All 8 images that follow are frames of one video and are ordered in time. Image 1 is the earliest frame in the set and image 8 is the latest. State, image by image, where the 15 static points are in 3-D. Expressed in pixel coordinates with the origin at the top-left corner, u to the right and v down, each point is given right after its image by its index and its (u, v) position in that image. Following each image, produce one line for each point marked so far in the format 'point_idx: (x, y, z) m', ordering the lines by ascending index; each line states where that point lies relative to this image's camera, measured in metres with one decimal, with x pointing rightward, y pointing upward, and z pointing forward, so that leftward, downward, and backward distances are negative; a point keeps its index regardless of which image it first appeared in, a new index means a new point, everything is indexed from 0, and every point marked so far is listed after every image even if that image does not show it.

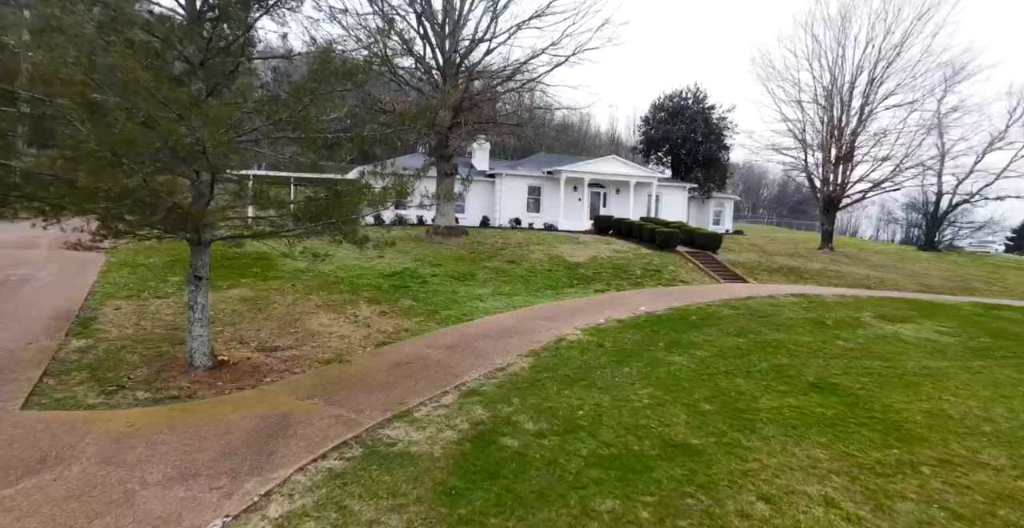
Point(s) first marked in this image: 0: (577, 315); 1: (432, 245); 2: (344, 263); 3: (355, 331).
0: (+1.2, -1.0, +11.5) m
1: (-2.2, +0.5, +16.1) m
2: (-3.7, +0.1, +13.1) m
3: (-2.4, -1.0, +9.2) m
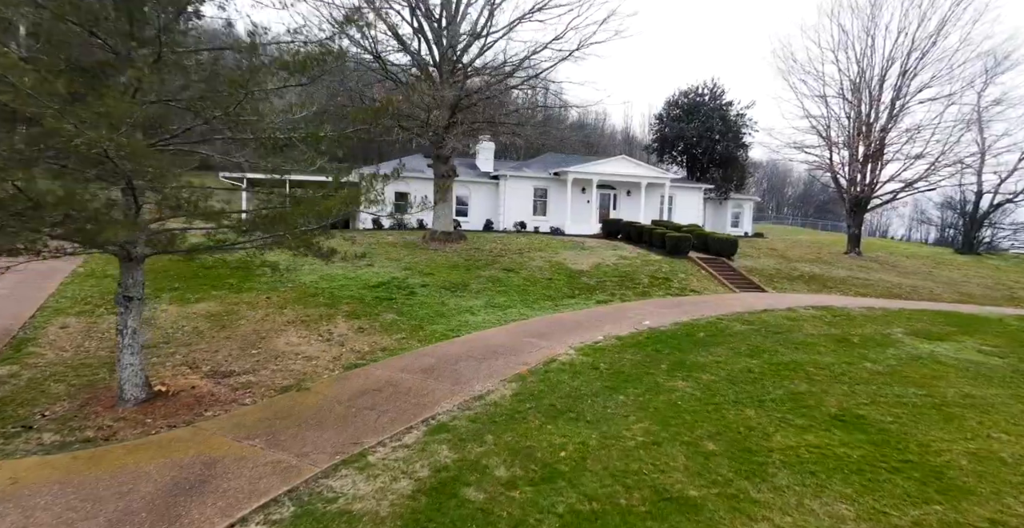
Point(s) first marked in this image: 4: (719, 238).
0: (+1.1, -1.2, +10.5) m
1: (-2.2, +0.3, +15.3) m
2: (-3.8, -0.1, +12.3) m
3: (-2.6, -1.2, +8.4) m
4: (+6.1, +0.7, +17.5) m
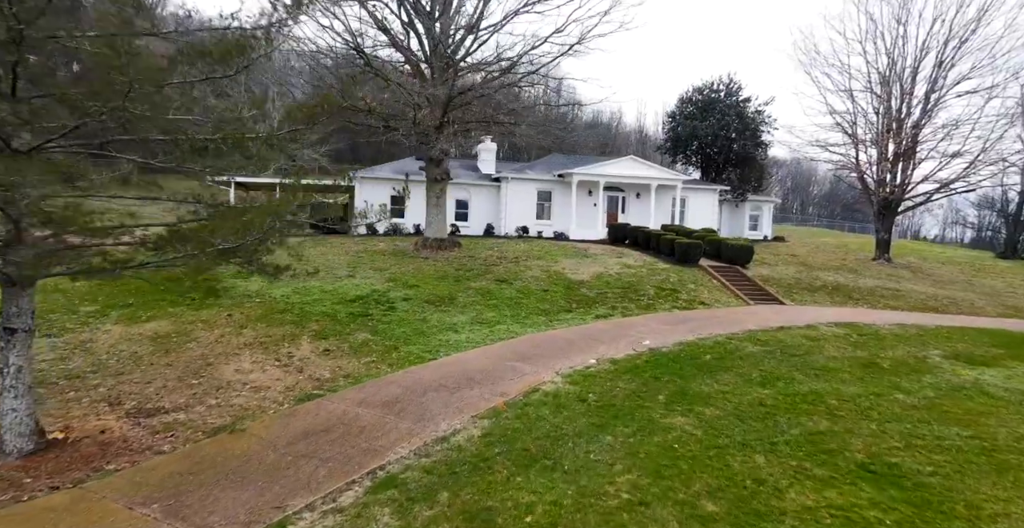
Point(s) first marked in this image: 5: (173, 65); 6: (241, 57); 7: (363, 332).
0: (+0.8, -1.5, +9.4) m
1: (-2.3, +0.1, +14.3) m
2: (-4.0, -0.4, +11.4) m
3: (-2.9, -1.5, +7.4) m
4: (+6.1, +0.5, +16.2) m
5: (-3.0, +1.8, +5.3) m
6: (-2.6, +2.0, +5.6) m
7: (-2.4, -1.1, +9.6) m
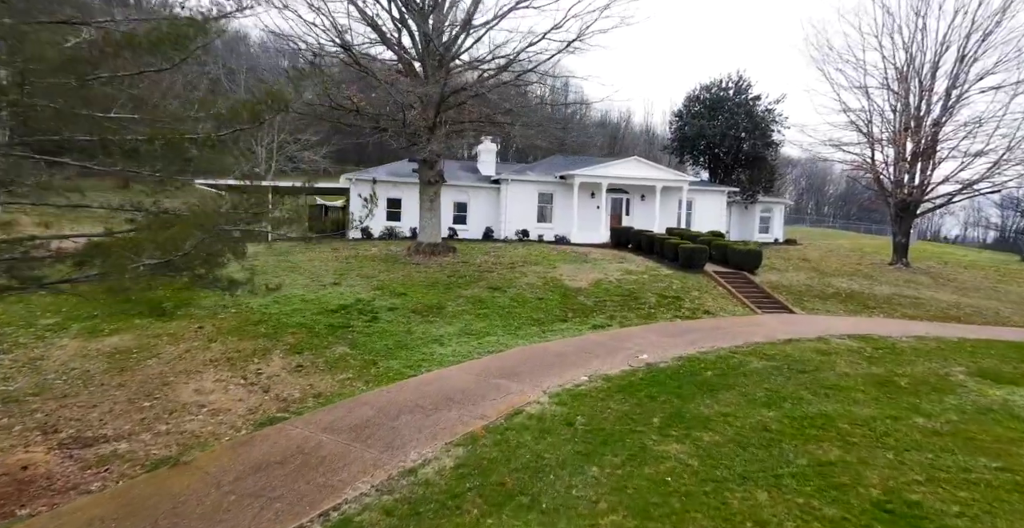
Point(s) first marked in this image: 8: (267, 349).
0: (+0.6, -1.6, +8.8) m
1: (-2.4, -0.1, +13.7) m
2: (-4.2, -0.5, +10.9) m
3: (-3.2, -1.6, +6.8) m
4: (+6.0, +0.4, +15.5) m
5: (-3.3, +1.6, +4.7) m
6: (-2.9, +1.8, +5.1) m
7: (-2.6, -1.3, +9.0) m
8: (-3.5, -1.2, +8.4) m
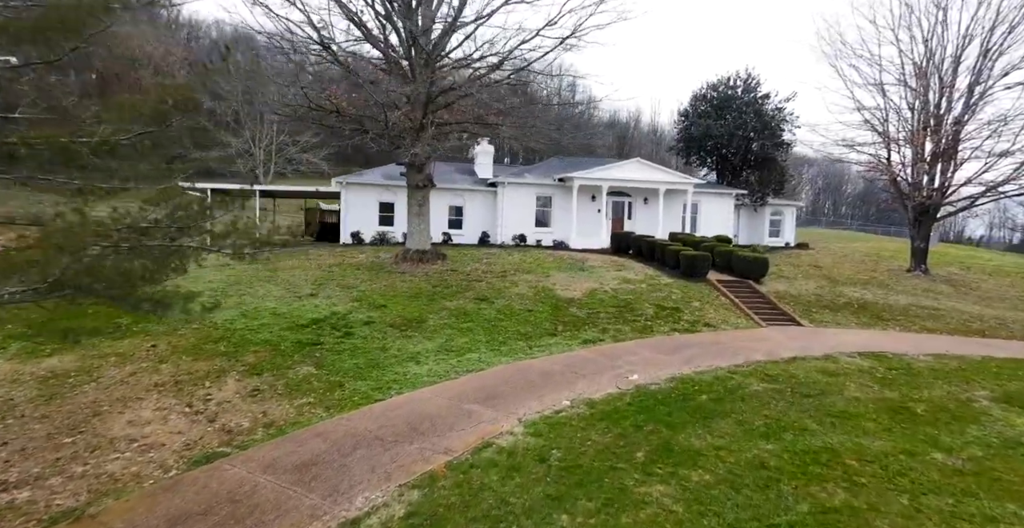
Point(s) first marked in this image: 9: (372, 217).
0: (+0.3, -1.8, +8.0) m
1: (-2.6, -0.3, +13.0) m
2: (-4.5, -0.7, +10.2) m
3: (-3.5, -1.8, +6.2) m
4: (+5.8, +0.2, +14.7) m
5: (-3.7, +1.4, +4.1) m
6: (-3.3, +1.6, +4.4) m
7: (-2.9, -1.4, +8.4) m
8: (-3.8, -1.4, +7.8) m
9: (-4.4, +1.5, +18.3) m
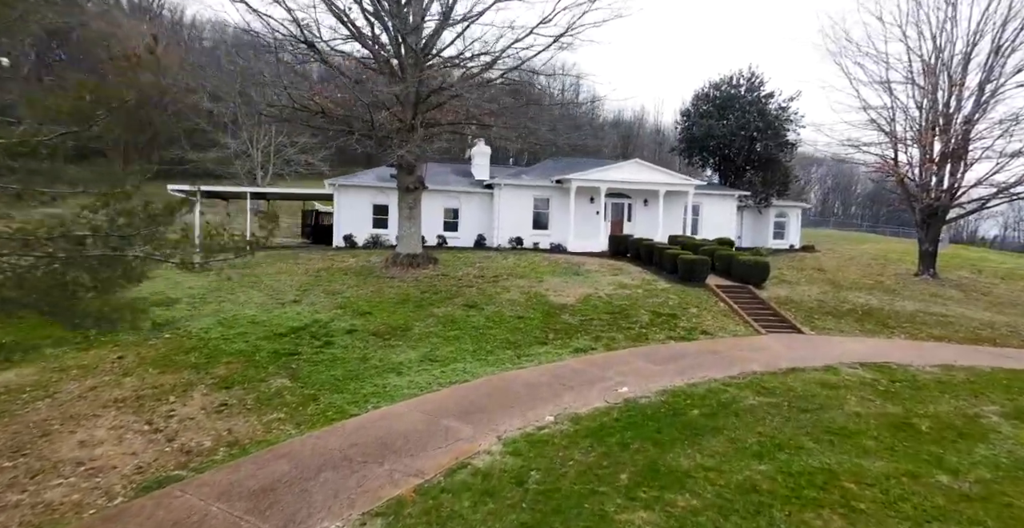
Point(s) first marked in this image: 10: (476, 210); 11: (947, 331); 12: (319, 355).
0: (+0.1, -1.9, +7.7) m
1: (-2.8, -0.4, +12.7) m
2: (-4.7, -0.8, +9.9) m
3: (-3.8, -1.9, +5.8) m
4: (+5.6, +0.1, +14.2) m
5: (-4.0, +1.3, +3.7) m
6: (-3.5, +1.5, +4.1) m
7: (-3.2, -1.6, +8.0) m
8: (-4.1, -1.5, +7.5) m
9: (-4.5, +1.4, +18.0) m
10: (-1.2, +1.7, +19.1) m
11: (+8.9, -1.4, +12.1) m
12: (-2.9, -1.4, +8.9) m
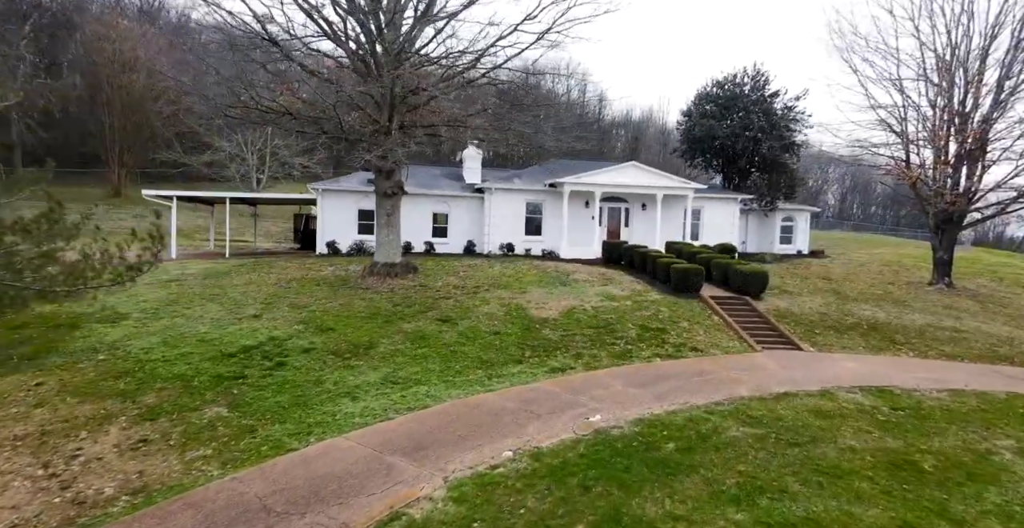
0: (-0.5, -2.1, +7.0) m
1: (-3.2, -0.6, +12.0) m
2: (-5.1, -1.0, +9.3) m
3: (-4.4, -2.1, +5.2) m
4: (+5.2, -0.2, +13.4) m
5: (-4.6, +1.1, +3.1) m
6: (-4.1, +1.3, +3.5) m
7: (-3.7, -1.8, +7.4) m
8: (-4.6, -1.7, +6.9) m
9: (-4.8, +1.1, +17.4) m
10: (-1.4, +1.5, +18.4) m
11: (+8.4, -1.6, +11.2) m
12: (-3.4, -1.6, +8.3) m
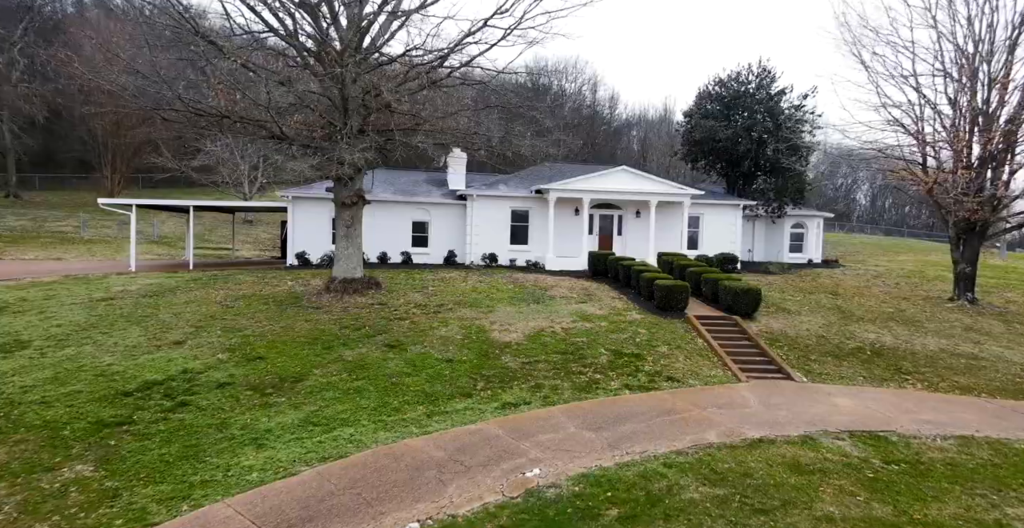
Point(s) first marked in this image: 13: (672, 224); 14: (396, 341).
0: (-1.4, -2.5, +5.9) m
1: (-4.0, -0.9, +11.1) m
2: (-6.0, -1.3, +8.5) m
3: (-5.3, -2.5, +4.3) m
4: (+4.6, -0.5, +12.1) m
5: (-5.6, +0.8, +2.2) m
6: (-5.2, +1.0, +2.6) m
7: (-4.6, -2.1, +6.5) m
8: (-5.5, -2.1, +6.0) m
9: (-5.3, +0.8, +16.5) m
10: (-1.9, +1.2, +17.4) m
11: (+7.7, -1.9, +9.8) m
12: (-4.2, -1.9, +7.4) m
13: (+4.9, +1.2, +18.2) m
14: (-2.0, -1.3, +10.2) m
